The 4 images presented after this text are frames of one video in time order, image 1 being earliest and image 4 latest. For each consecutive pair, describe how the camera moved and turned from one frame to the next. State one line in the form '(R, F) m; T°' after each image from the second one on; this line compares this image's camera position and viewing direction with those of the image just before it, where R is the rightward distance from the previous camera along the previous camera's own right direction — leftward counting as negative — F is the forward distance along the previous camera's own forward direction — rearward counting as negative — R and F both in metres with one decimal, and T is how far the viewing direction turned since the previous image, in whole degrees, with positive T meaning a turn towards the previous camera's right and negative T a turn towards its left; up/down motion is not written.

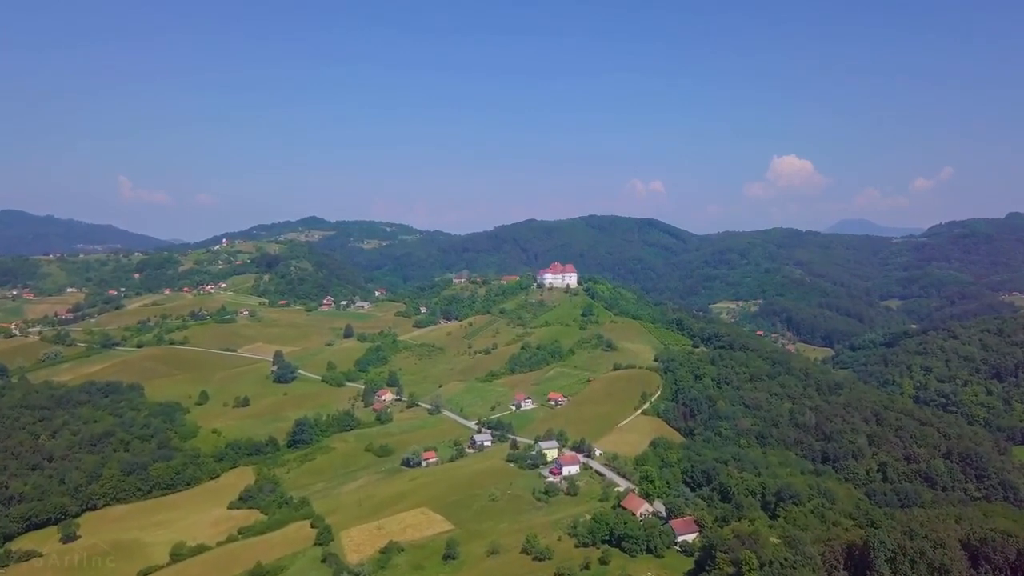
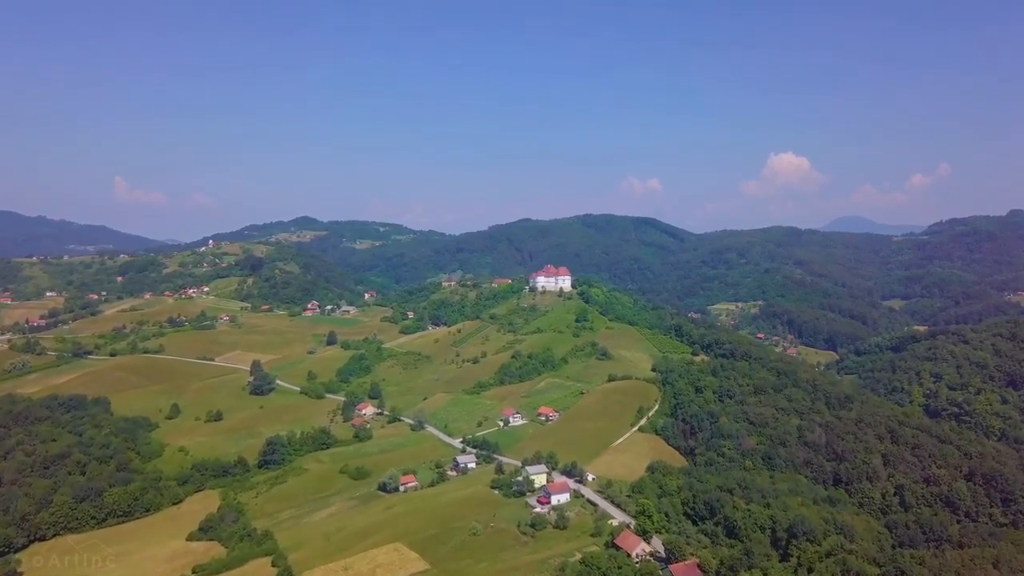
(+1.2, +5.1) m; 0°
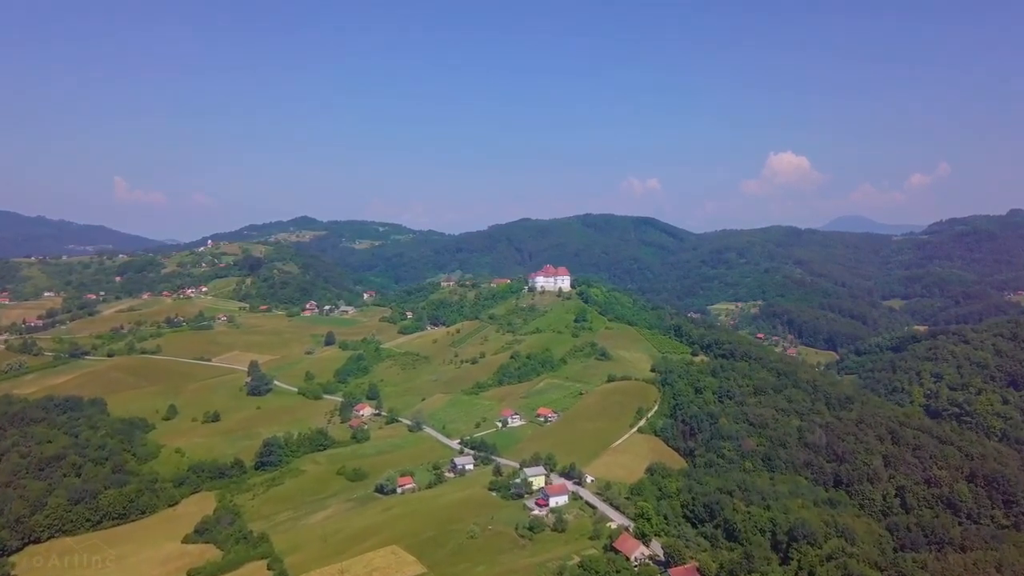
(+0.2, +0.4) m; 0°
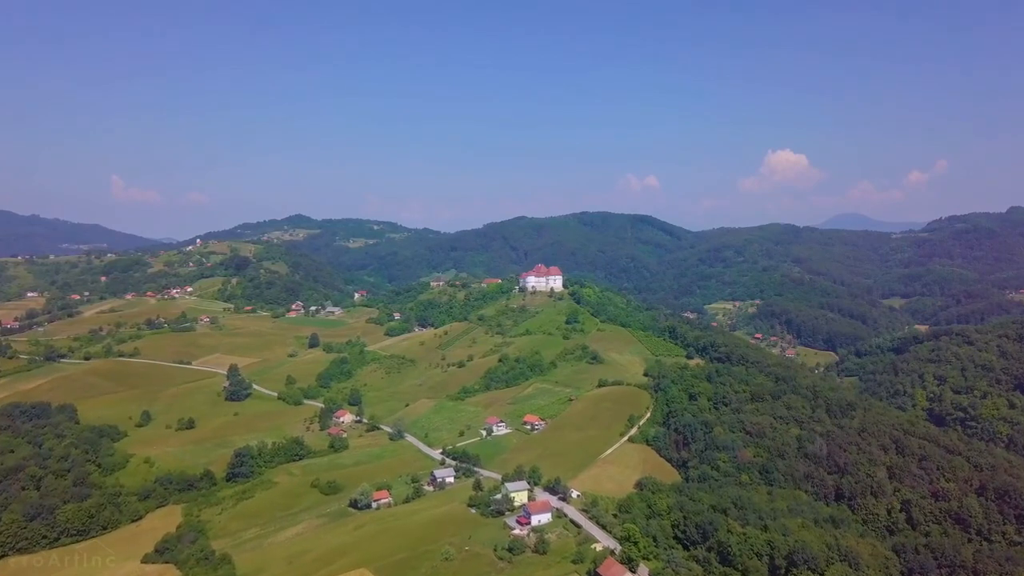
(+1.4, +3.4) m; 0°
